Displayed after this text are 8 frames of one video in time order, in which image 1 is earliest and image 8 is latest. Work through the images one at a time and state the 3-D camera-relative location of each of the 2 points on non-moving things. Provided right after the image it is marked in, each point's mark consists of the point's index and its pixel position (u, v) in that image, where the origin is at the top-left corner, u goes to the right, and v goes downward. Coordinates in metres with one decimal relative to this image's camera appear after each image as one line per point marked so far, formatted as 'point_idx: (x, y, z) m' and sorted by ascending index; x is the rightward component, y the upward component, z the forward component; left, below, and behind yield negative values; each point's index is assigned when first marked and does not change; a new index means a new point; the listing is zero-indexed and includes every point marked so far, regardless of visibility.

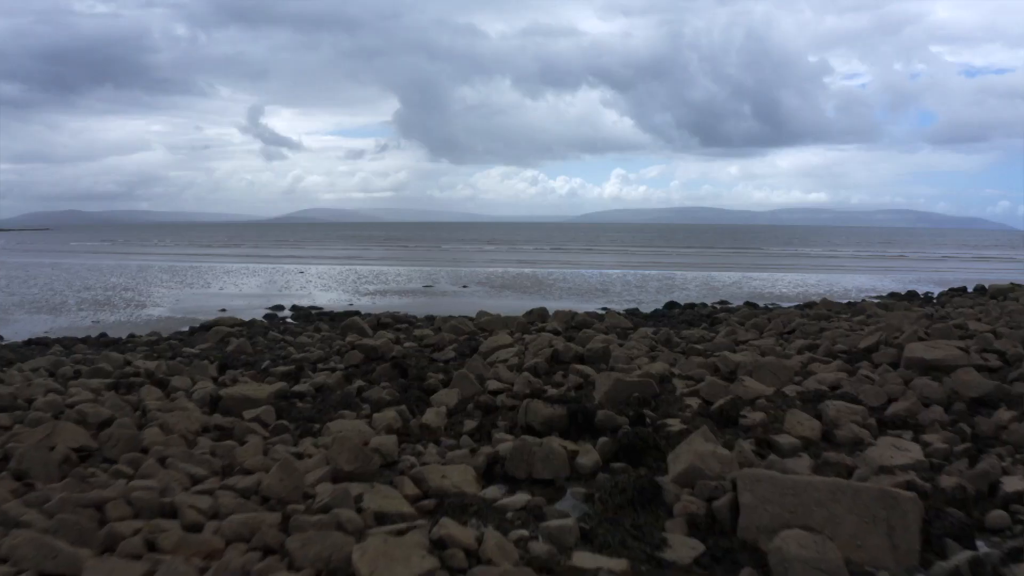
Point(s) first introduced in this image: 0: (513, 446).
0: (0.0, -0.9, +5.9) m
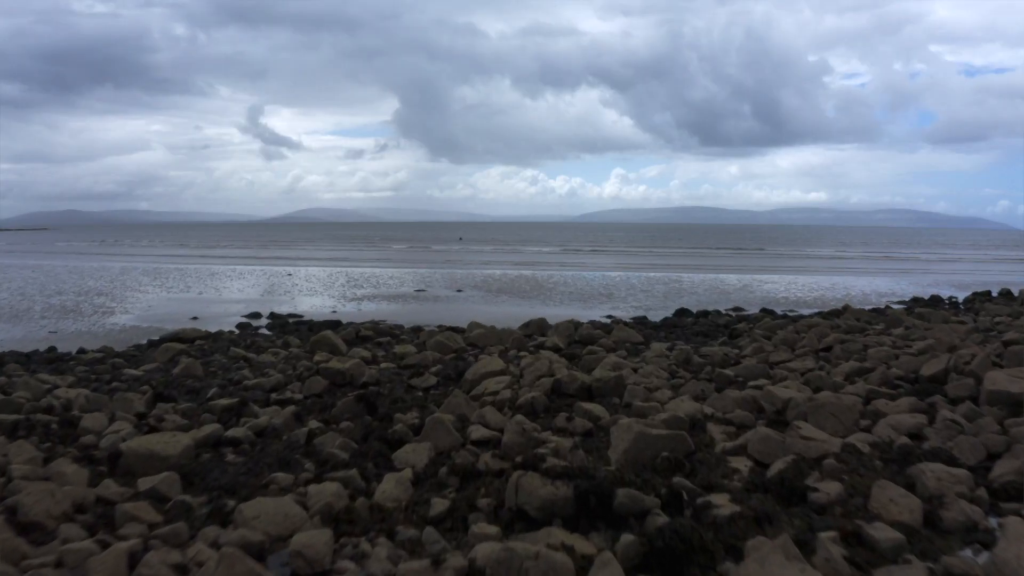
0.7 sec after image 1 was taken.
0: (-0.1, -1.0, +4.0) m
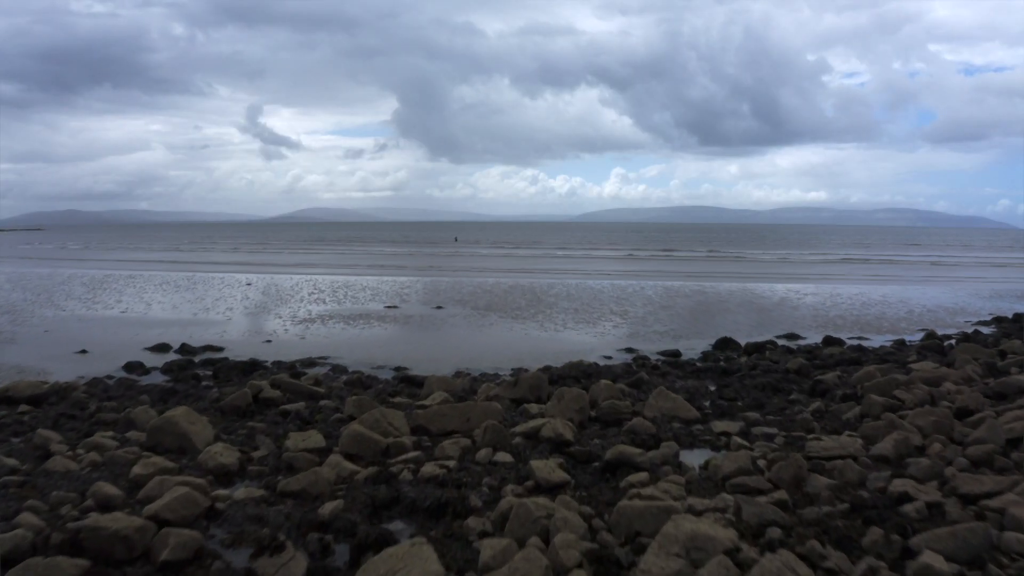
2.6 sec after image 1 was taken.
0: (-0.2, -1.4, -1.0) m
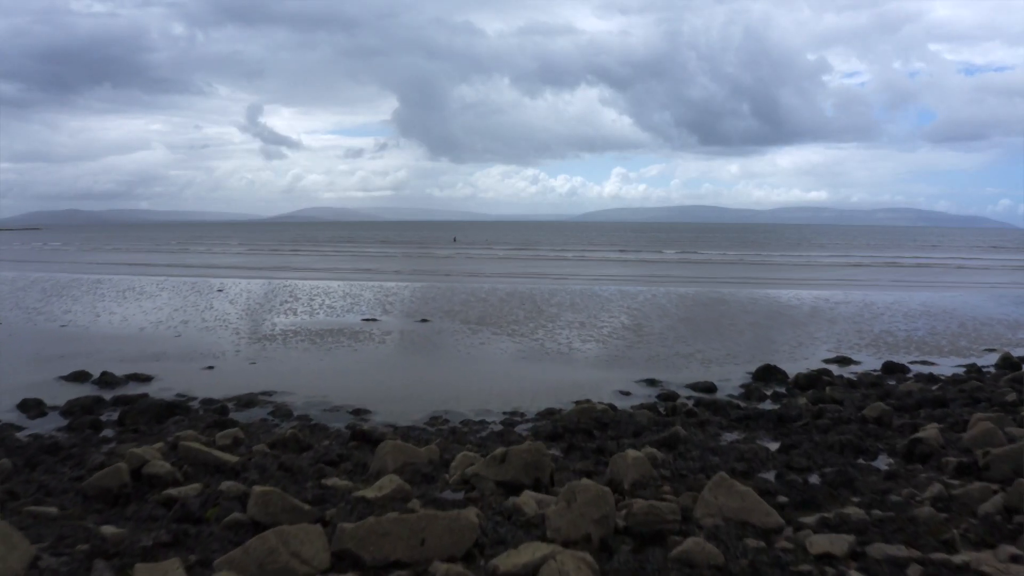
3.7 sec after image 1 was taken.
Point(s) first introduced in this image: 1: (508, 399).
0: (-0.3, -1.6, -3.9) m
1: (-0.1, -1.1, +10.5) m
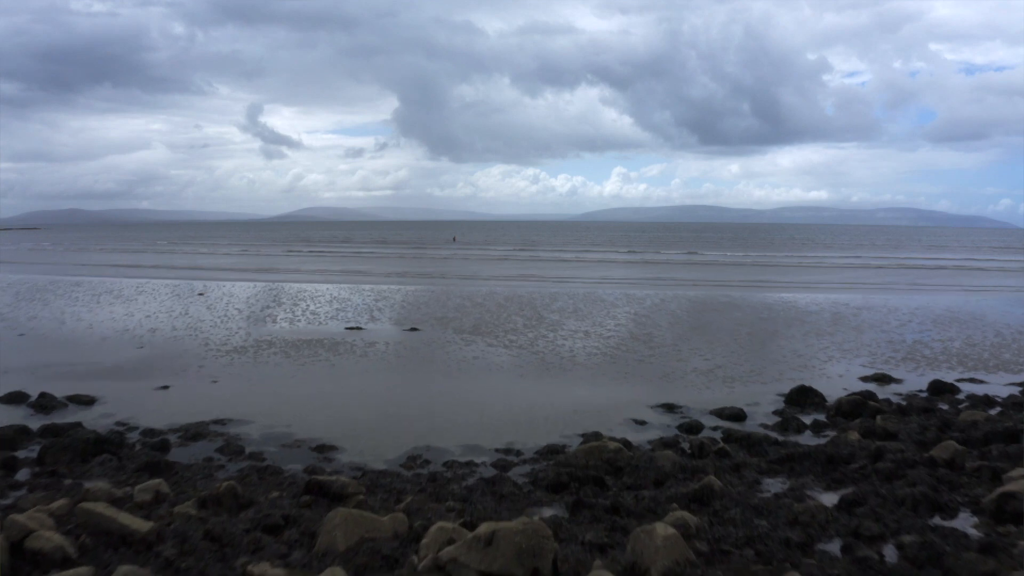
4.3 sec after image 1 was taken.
0: (-0.4, -1.7, -5.5) m
1: (-0.1, -1.2, +8.9) m
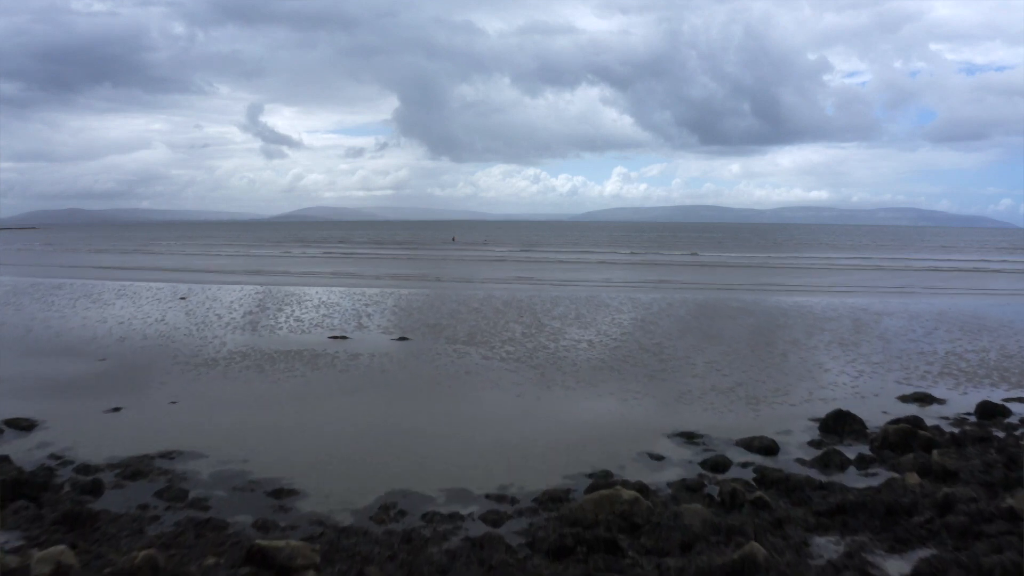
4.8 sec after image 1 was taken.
0: (-0.4, -1.8, -6.9) m
1: (-0.1, -1.3, +7.6) m
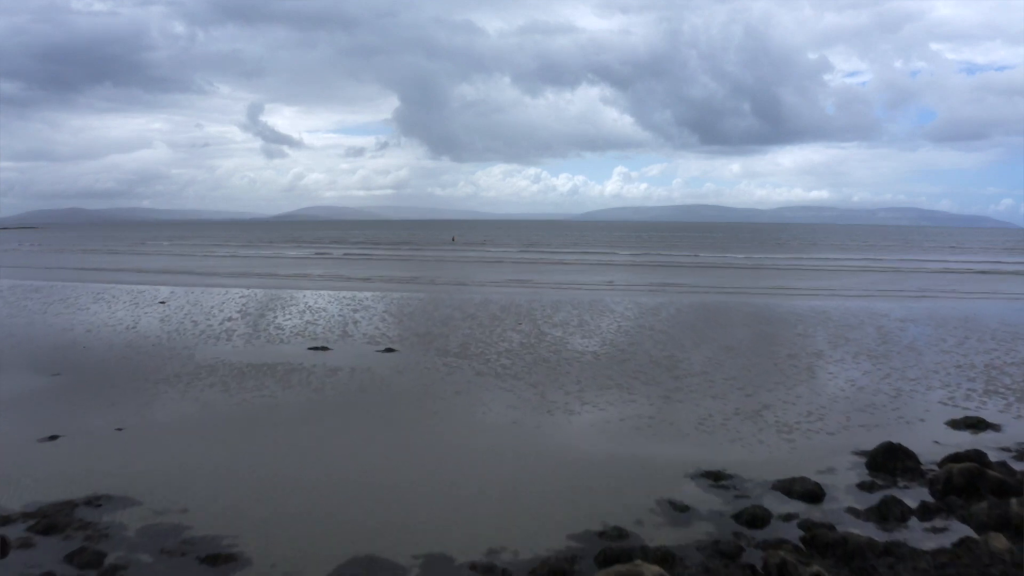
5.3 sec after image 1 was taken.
0: (-0.5, -1.9, -8.2) m
1: (-0.2, -1.4, +6.2) m
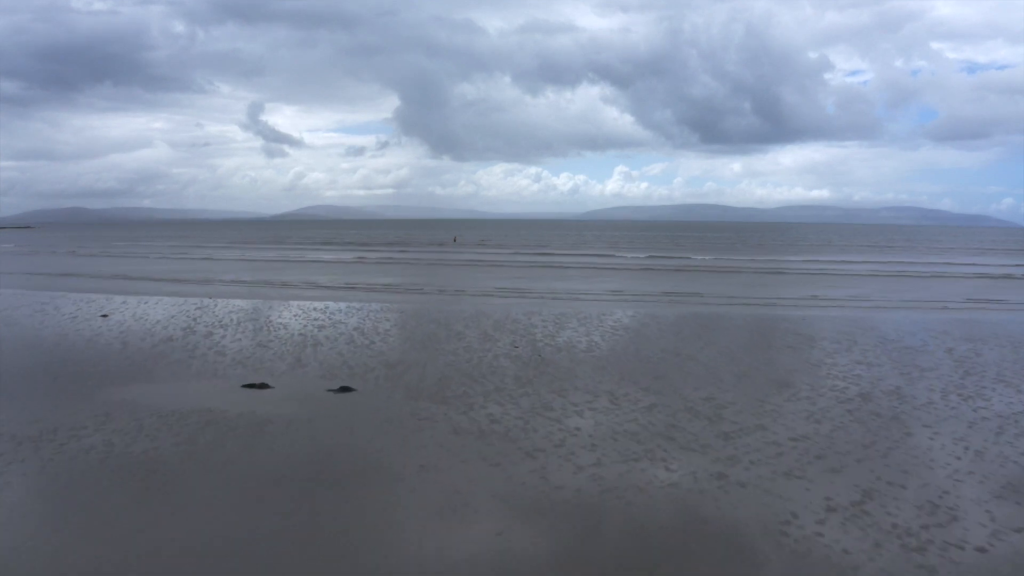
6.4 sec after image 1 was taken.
0: (-0.6, -2.1, -11.3) m
1: (-0.3, -1.6, +3.1) m
